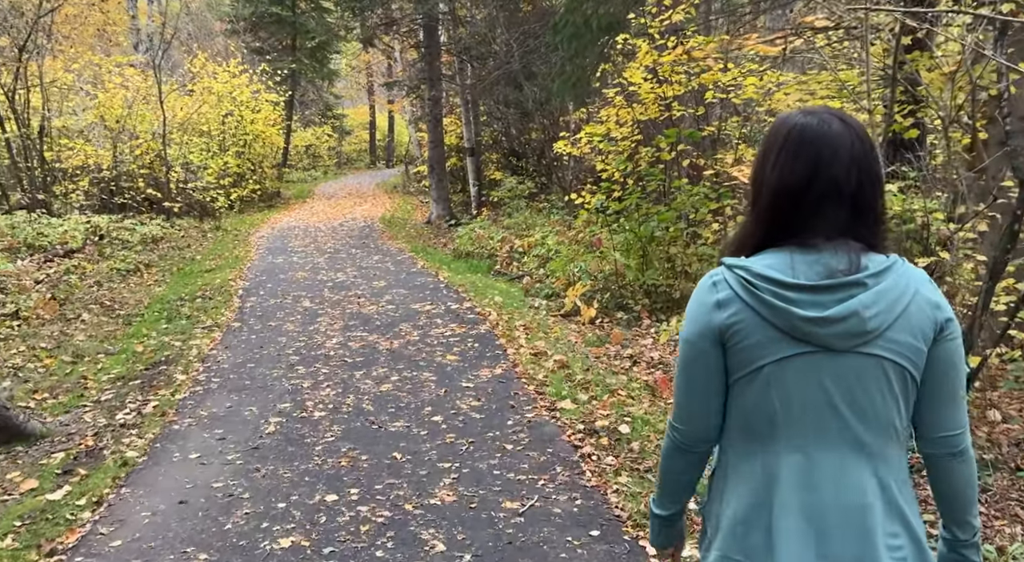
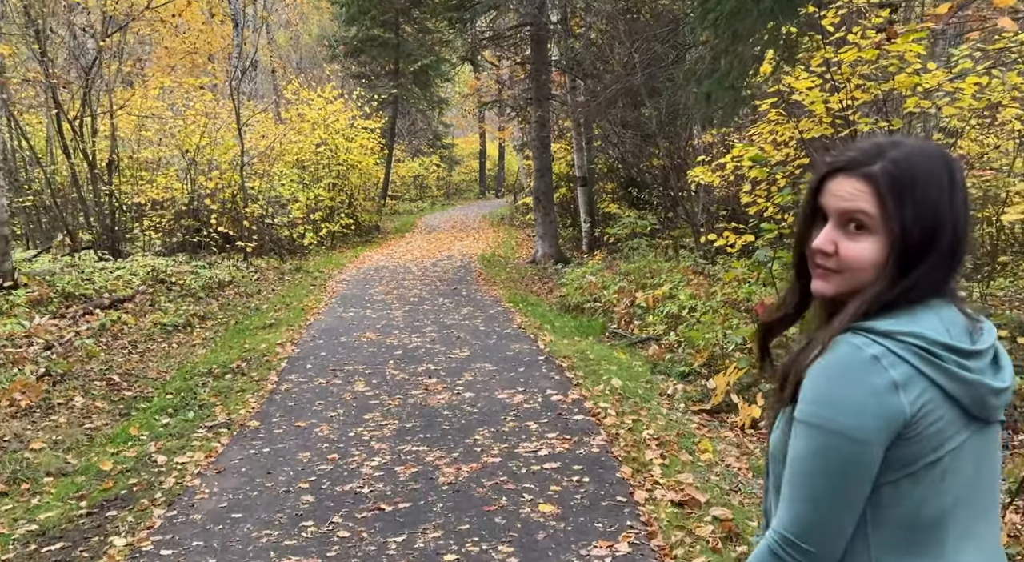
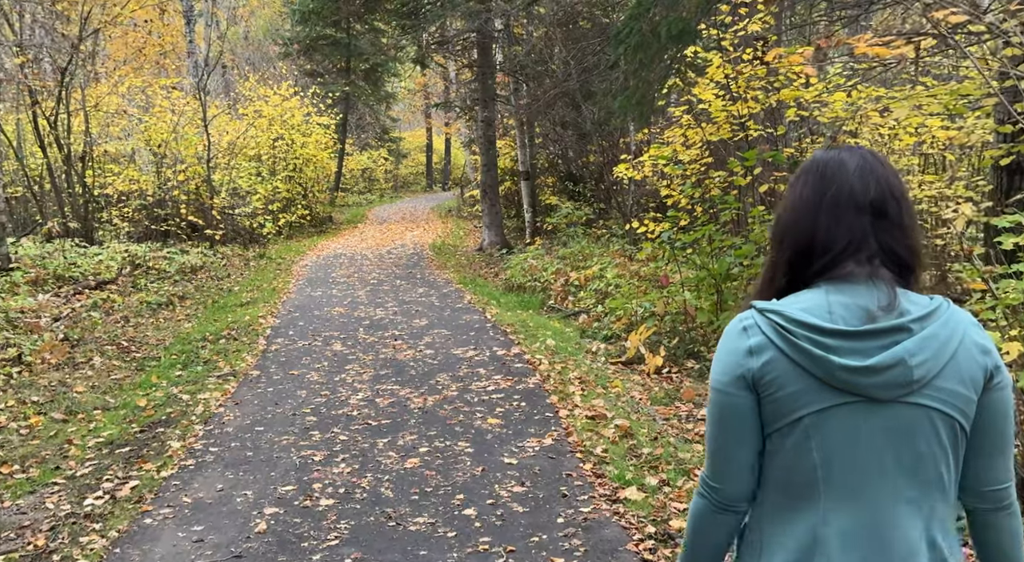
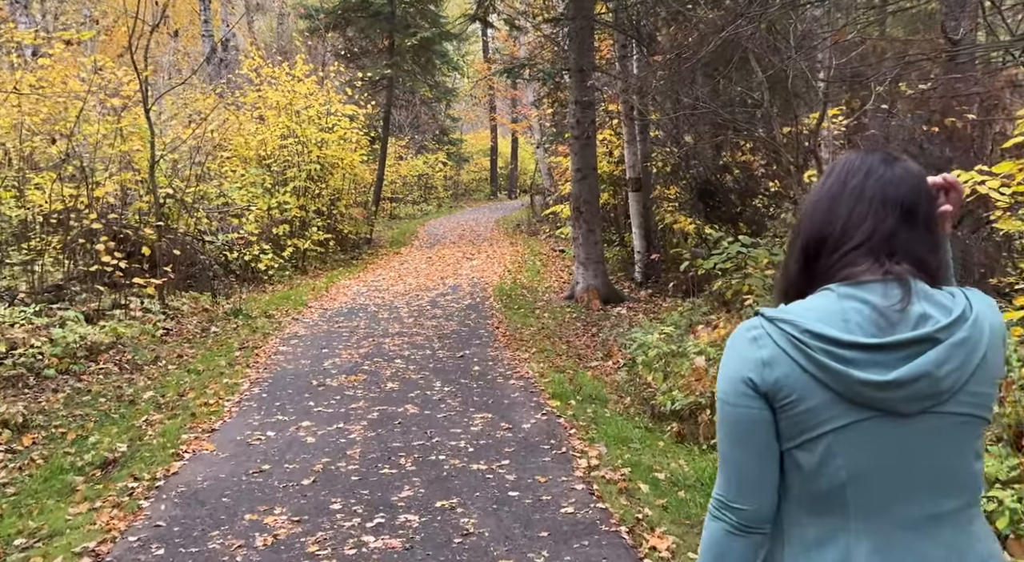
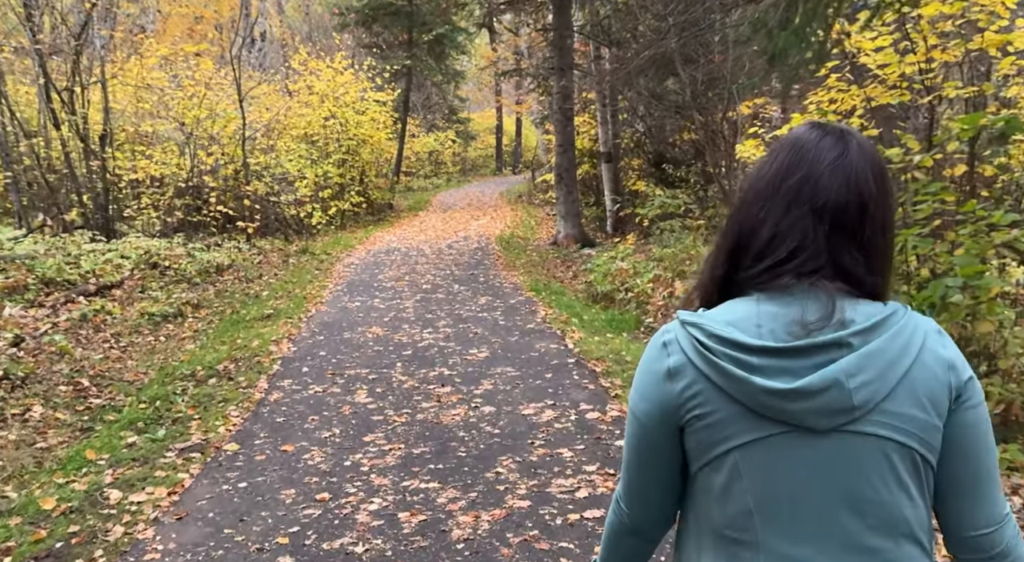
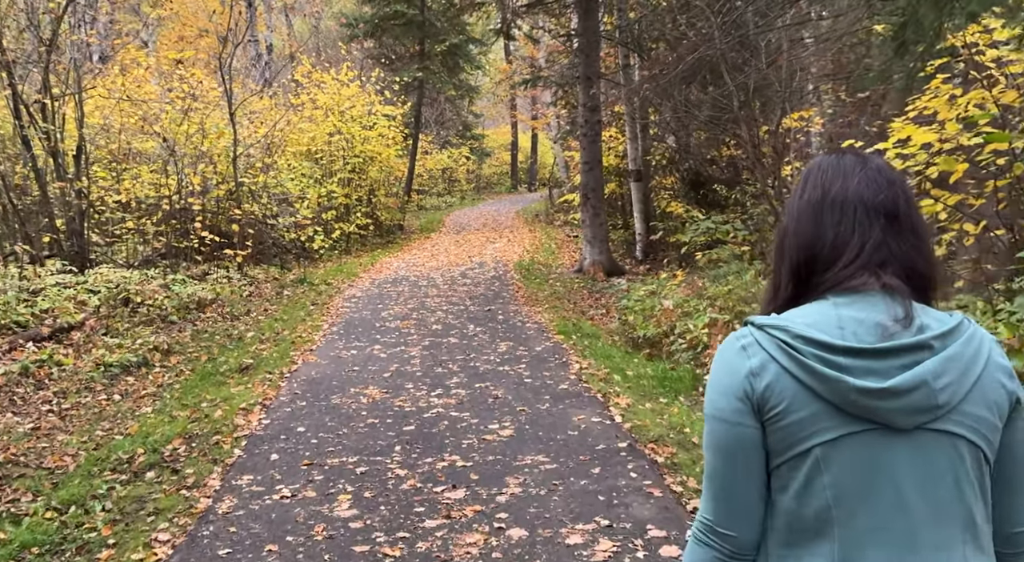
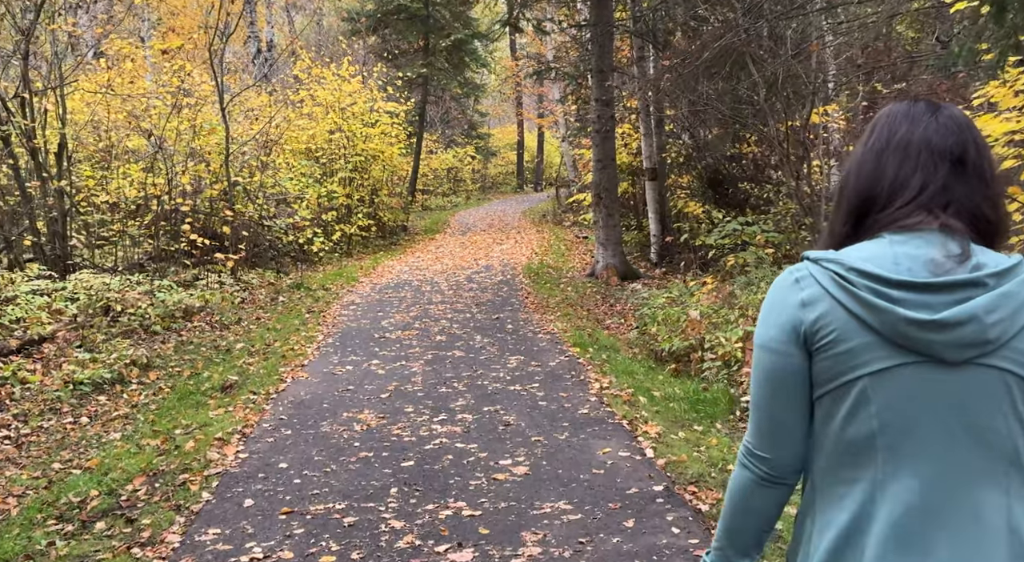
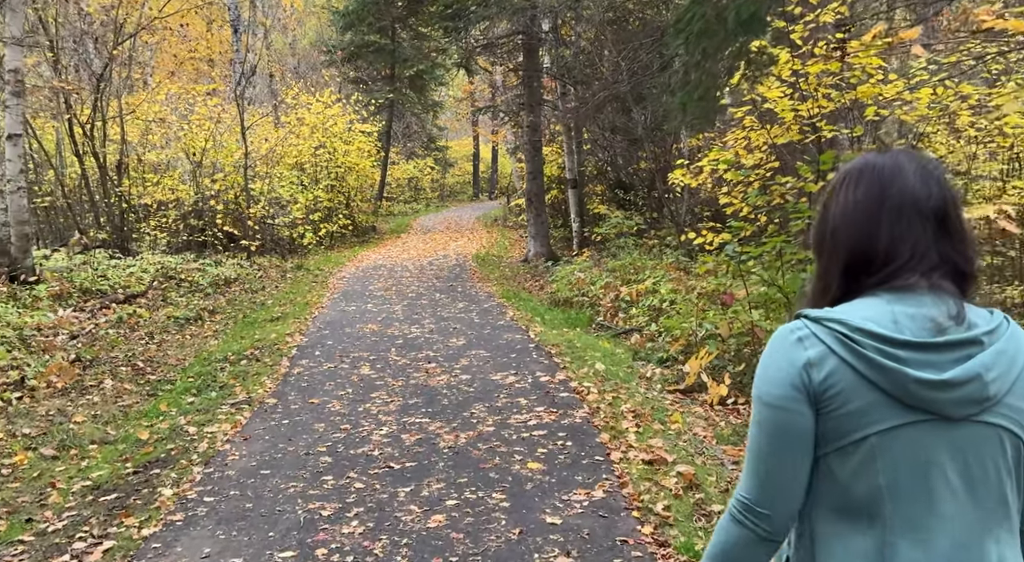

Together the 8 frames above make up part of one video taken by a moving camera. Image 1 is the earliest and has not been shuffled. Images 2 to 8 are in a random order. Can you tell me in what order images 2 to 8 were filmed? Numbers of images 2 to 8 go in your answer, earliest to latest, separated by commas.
3, 8, 2, 5, 6, 7, 4
